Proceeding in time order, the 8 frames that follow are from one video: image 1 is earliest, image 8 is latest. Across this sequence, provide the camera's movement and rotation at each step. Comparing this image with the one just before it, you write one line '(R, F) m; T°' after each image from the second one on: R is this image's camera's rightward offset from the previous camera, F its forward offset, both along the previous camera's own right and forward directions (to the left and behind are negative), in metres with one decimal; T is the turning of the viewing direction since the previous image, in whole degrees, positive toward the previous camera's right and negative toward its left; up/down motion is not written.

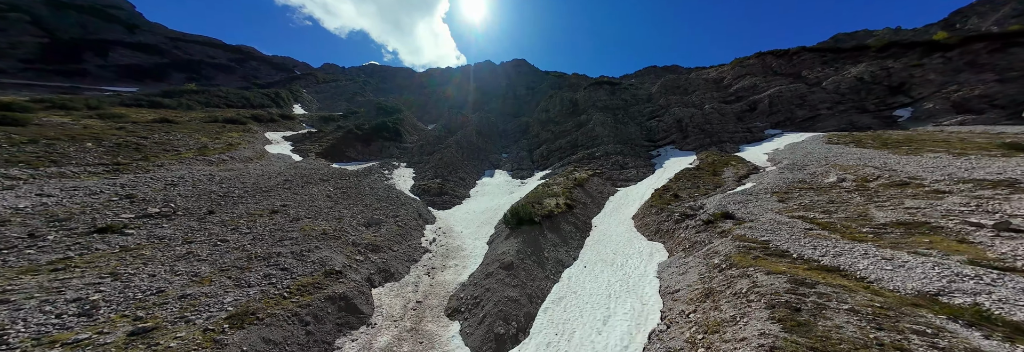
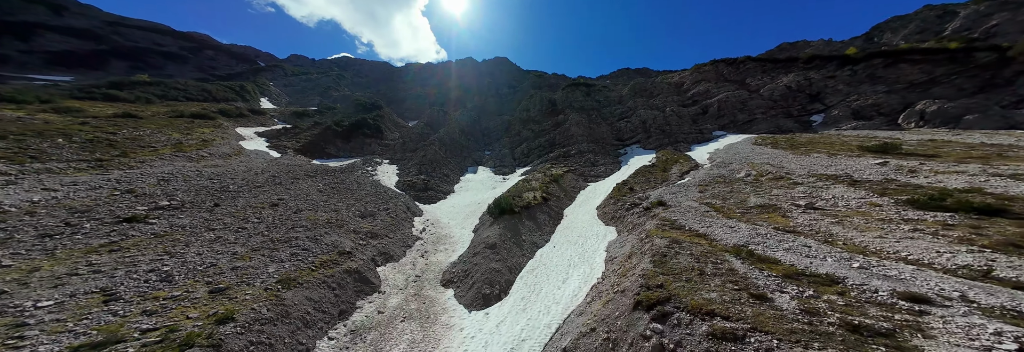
(-0.2, -3.6) m; +5°
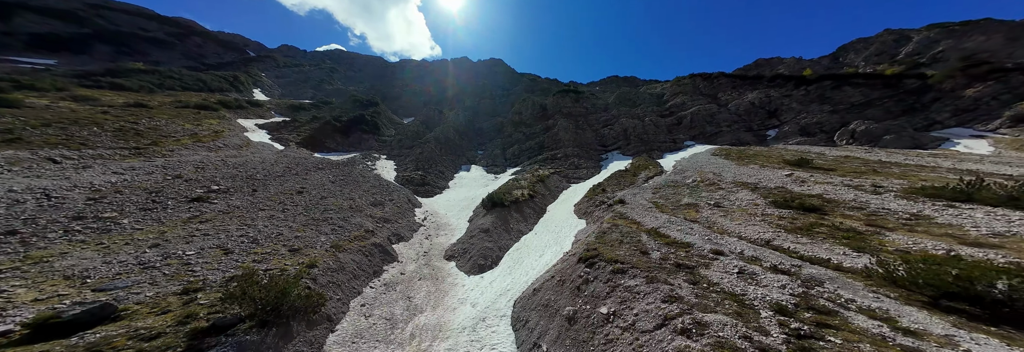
(-0.1, -4.9) m; +2°
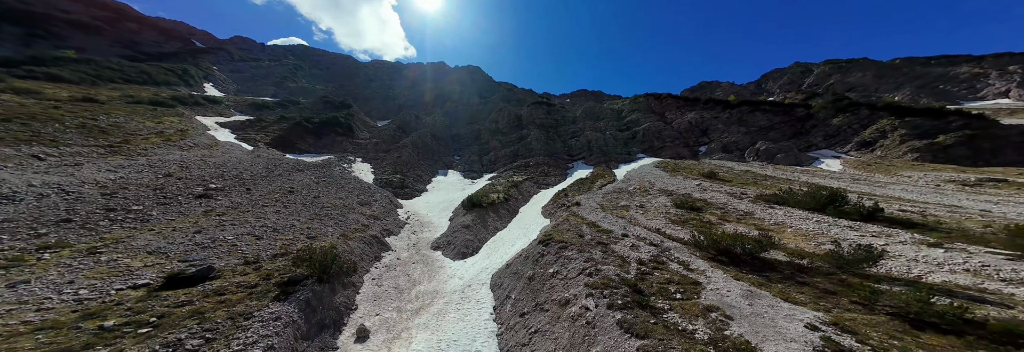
(-0.7, -5.1) m; +7°
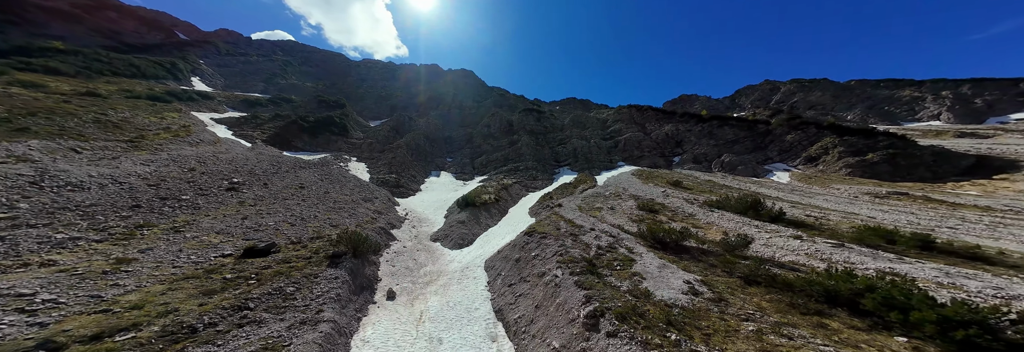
(-0.3, -4.3) m; +3°
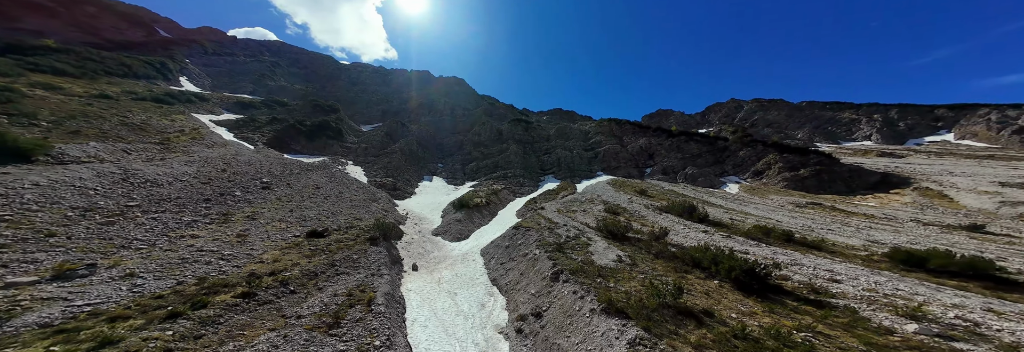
(-0.6, -6.2) m; +3°
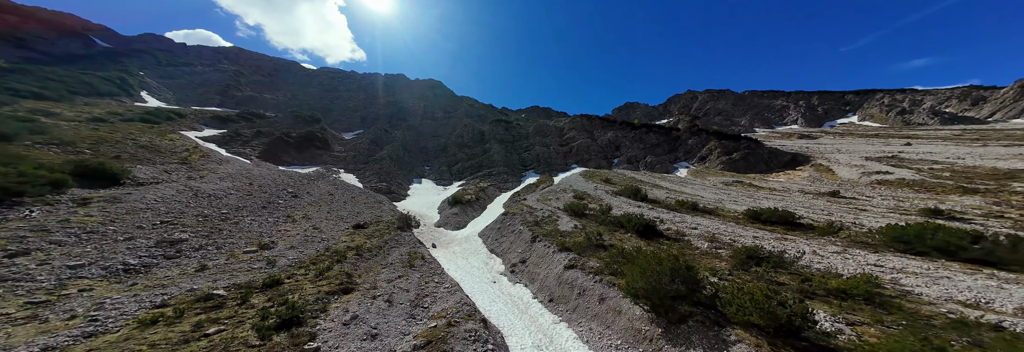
(-0.8, -8.3) m; +4°
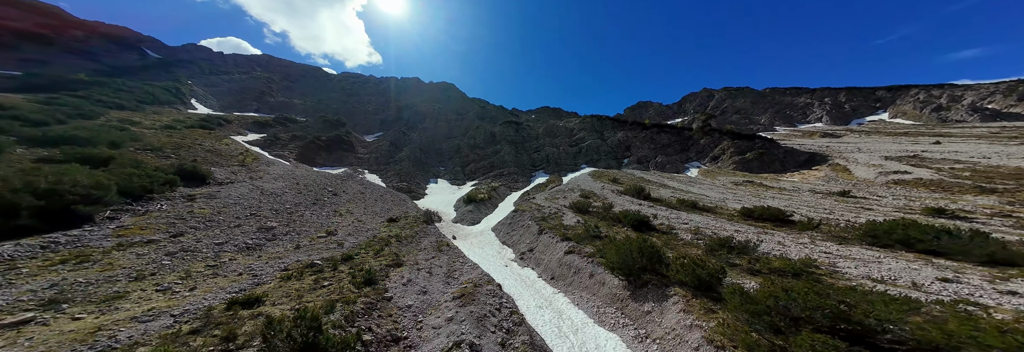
(+0.4, -3.8) m; -3°
